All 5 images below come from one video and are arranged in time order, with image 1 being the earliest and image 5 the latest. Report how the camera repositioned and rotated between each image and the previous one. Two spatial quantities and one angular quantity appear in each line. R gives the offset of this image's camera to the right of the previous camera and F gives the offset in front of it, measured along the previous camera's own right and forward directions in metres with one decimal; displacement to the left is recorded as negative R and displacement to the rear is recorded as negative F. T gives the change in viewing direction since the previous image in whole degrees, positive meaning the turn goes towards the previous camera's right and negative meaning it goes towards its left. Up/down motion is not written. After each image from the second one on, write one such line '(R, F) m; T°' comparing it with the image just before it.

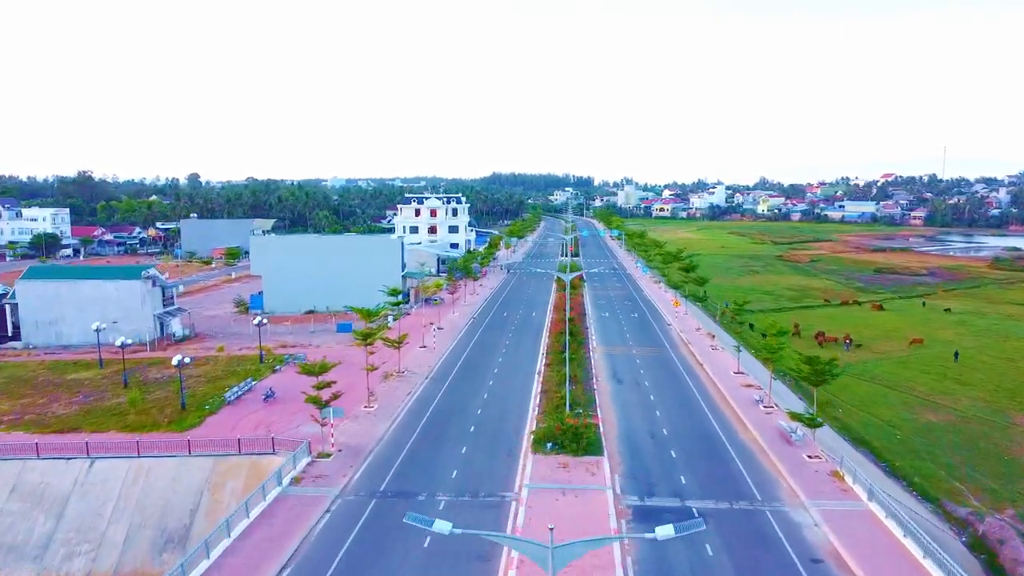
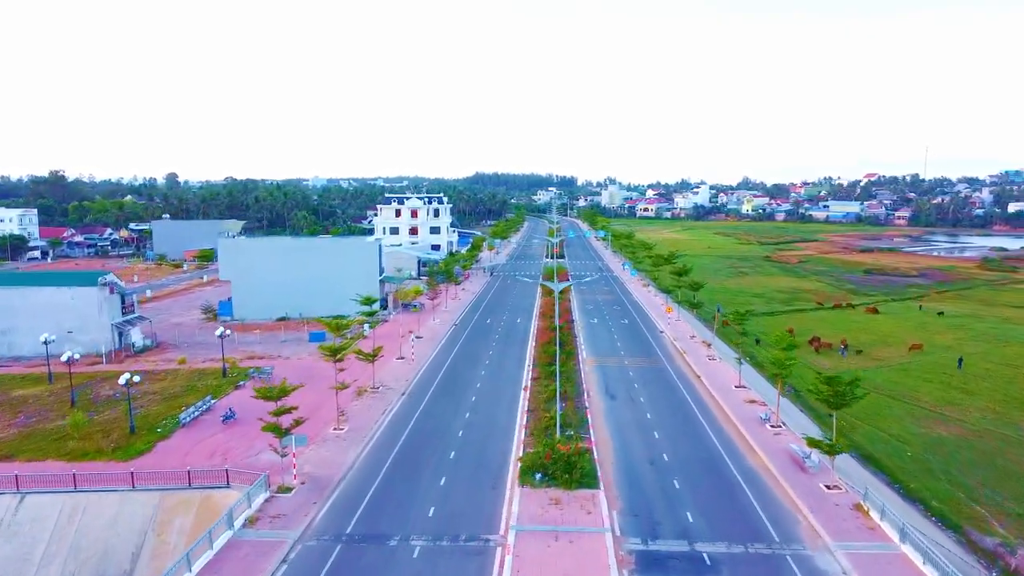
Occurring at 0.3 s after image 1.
(0.0, +3.2) m; +1°
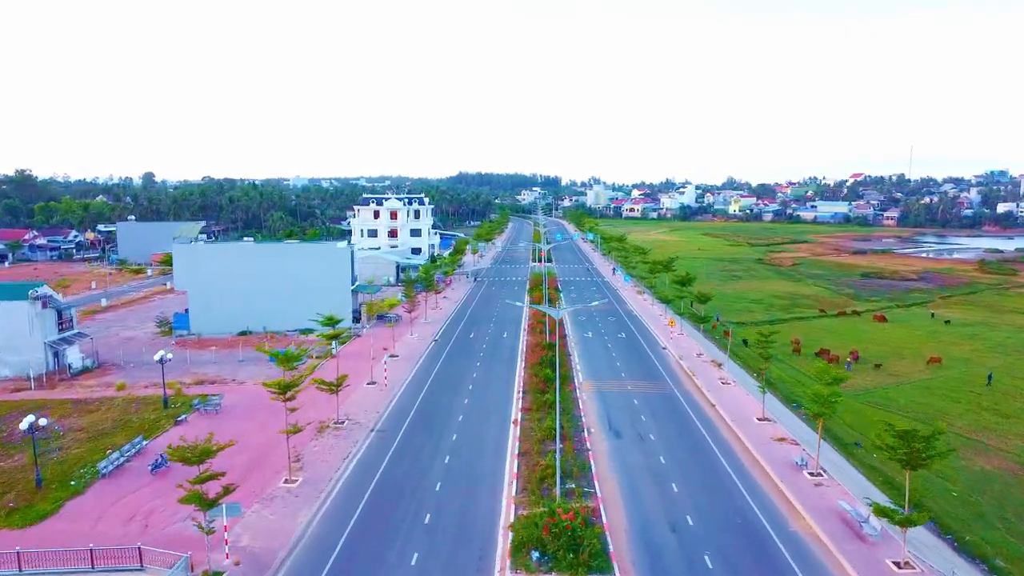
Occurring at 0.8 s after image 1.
(-0.1, +5.5) m; +1°
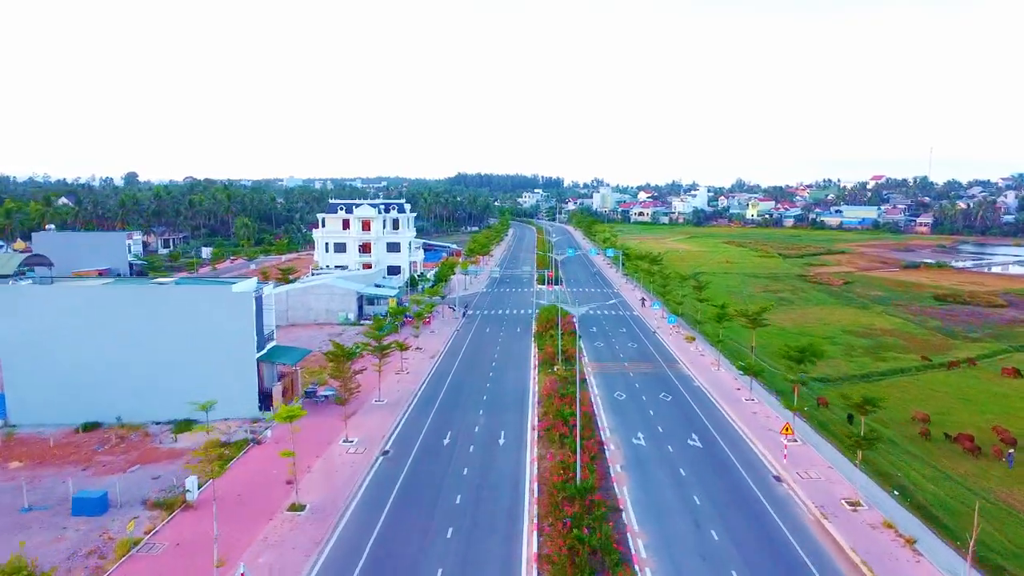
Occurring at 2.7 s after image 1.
(-0.1, +20.9) m; 0°
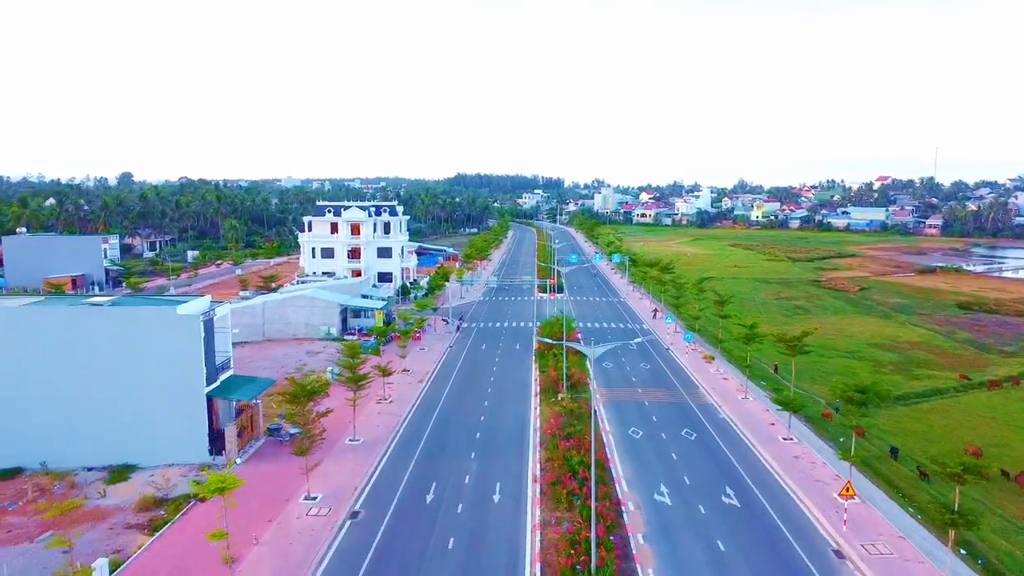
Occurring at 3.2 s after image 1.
(+0.1, +5.6) m; 0°
